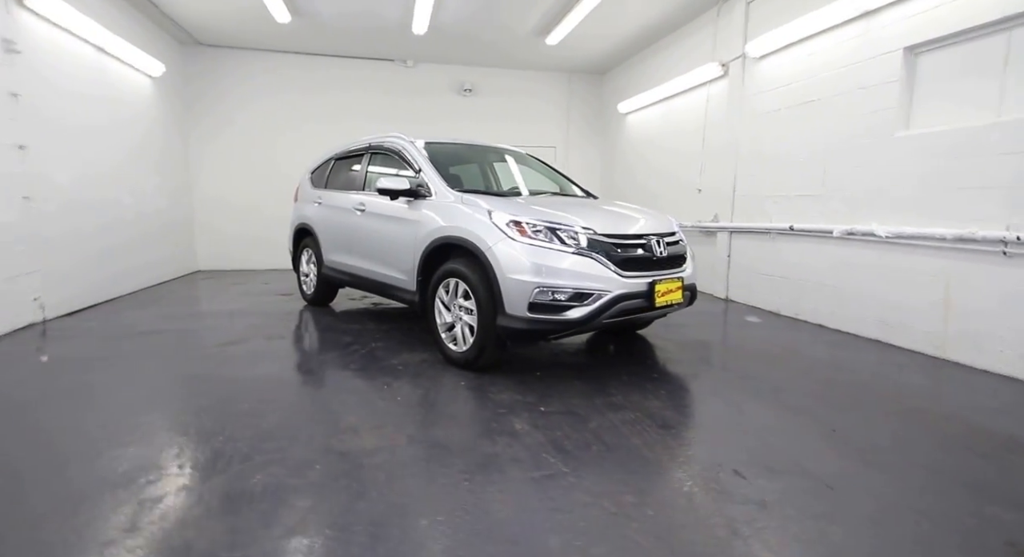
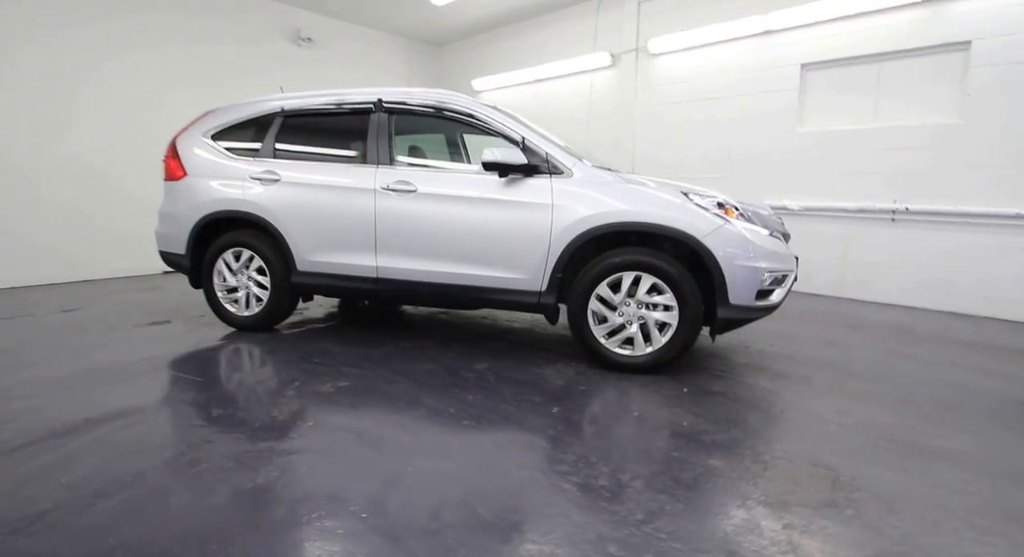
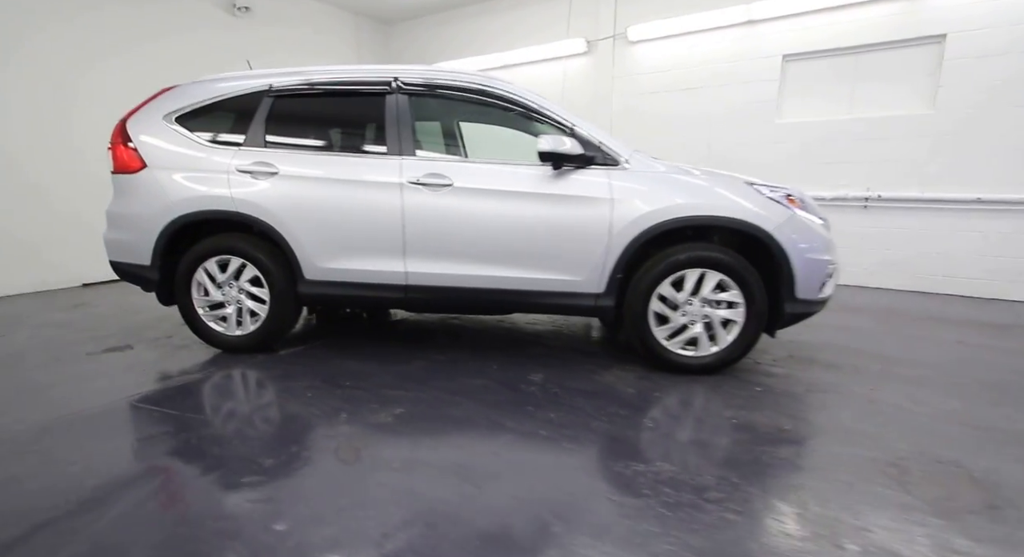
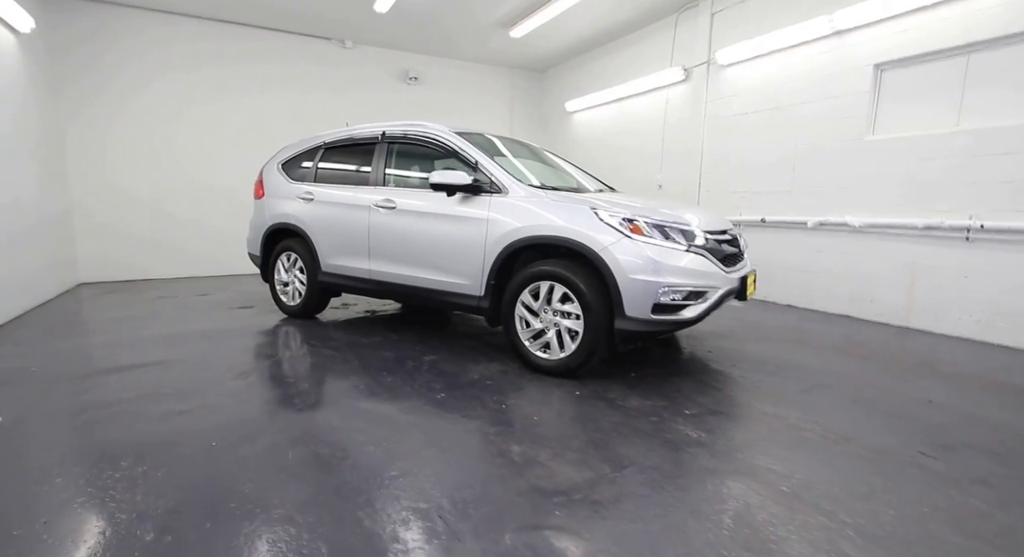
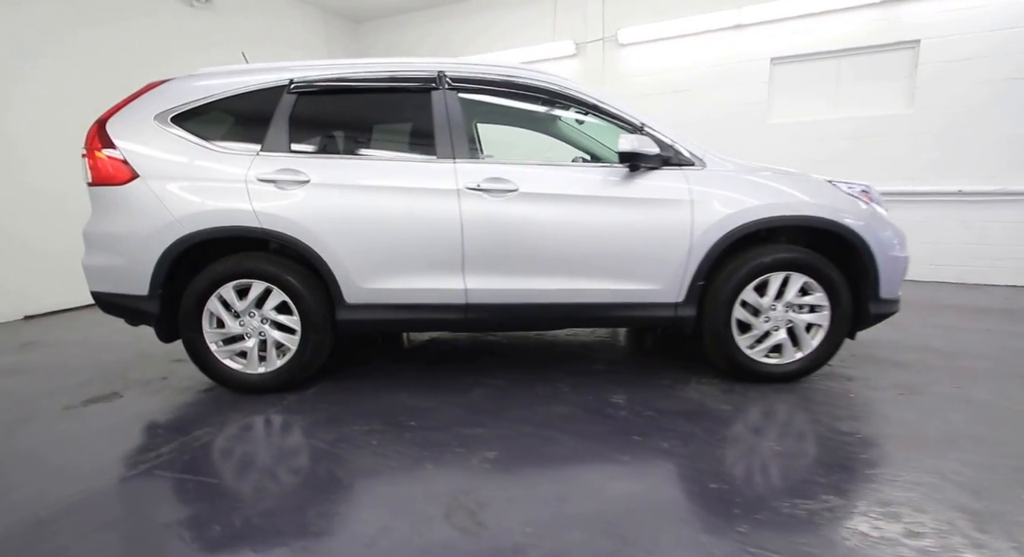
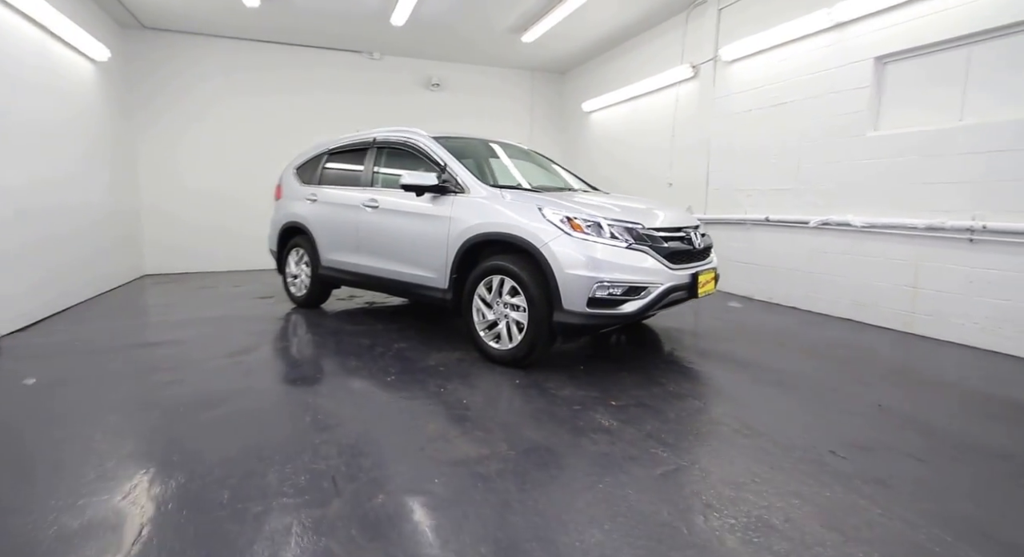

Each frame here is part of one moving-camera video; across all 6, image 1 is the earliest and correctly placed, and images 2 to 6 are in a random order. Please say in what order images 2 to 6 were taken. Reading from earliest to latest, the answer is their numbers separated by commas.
6, 4, 2, 3, 5
